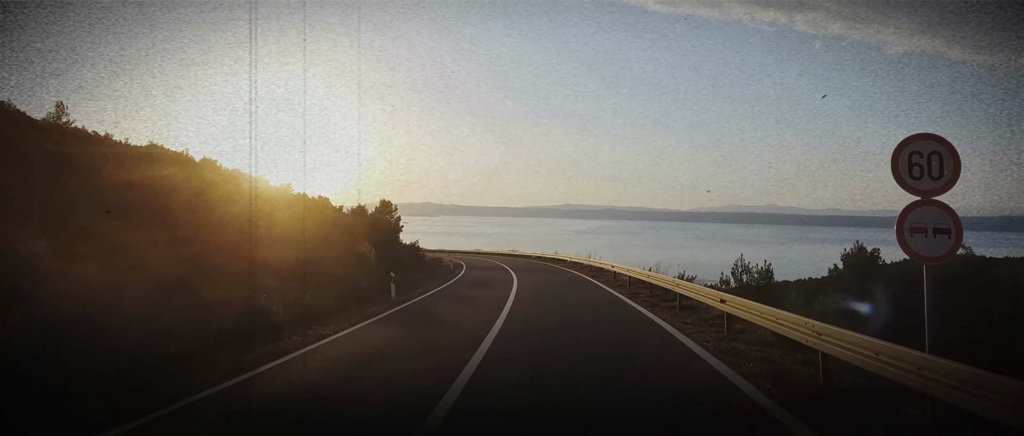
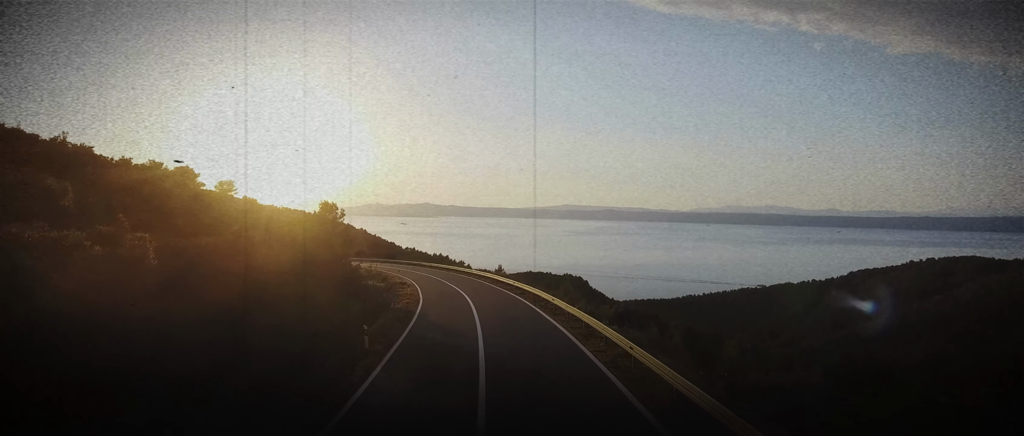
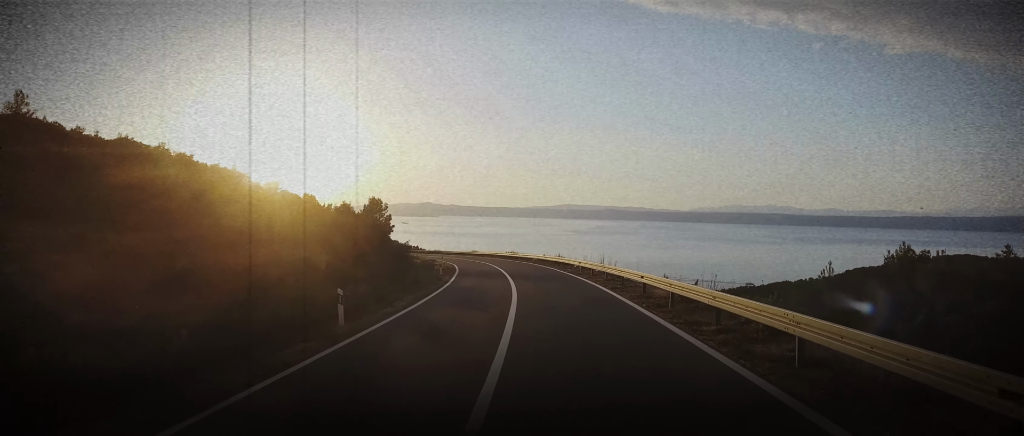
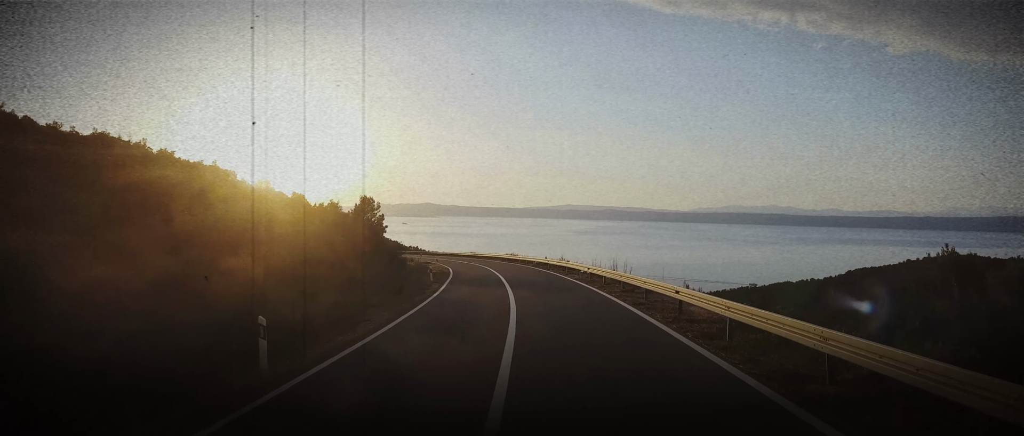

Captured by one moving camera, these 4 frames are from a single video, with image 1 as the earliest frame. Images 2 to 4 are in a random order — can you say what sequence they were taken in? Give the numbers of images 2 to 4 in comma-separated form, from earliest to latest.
3, 4, 2
